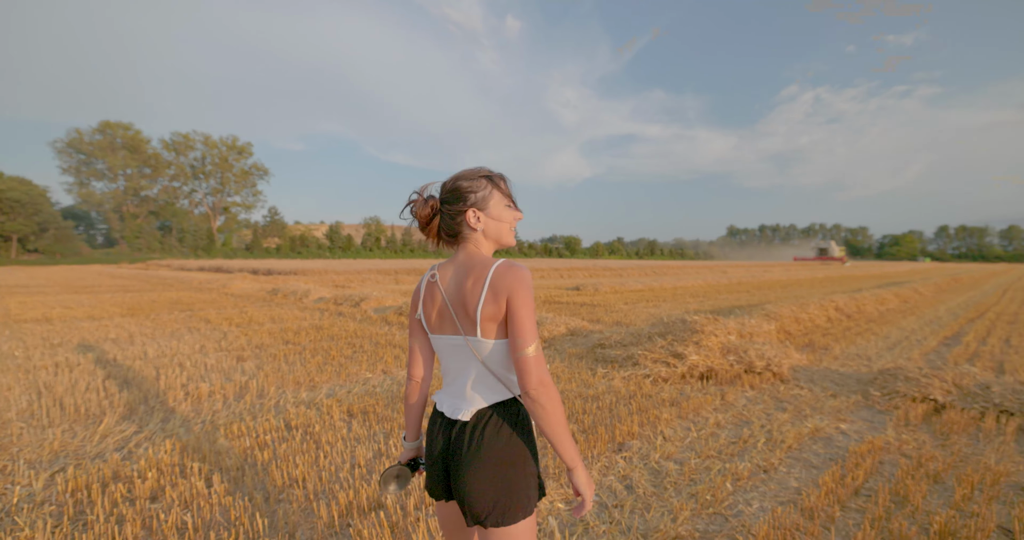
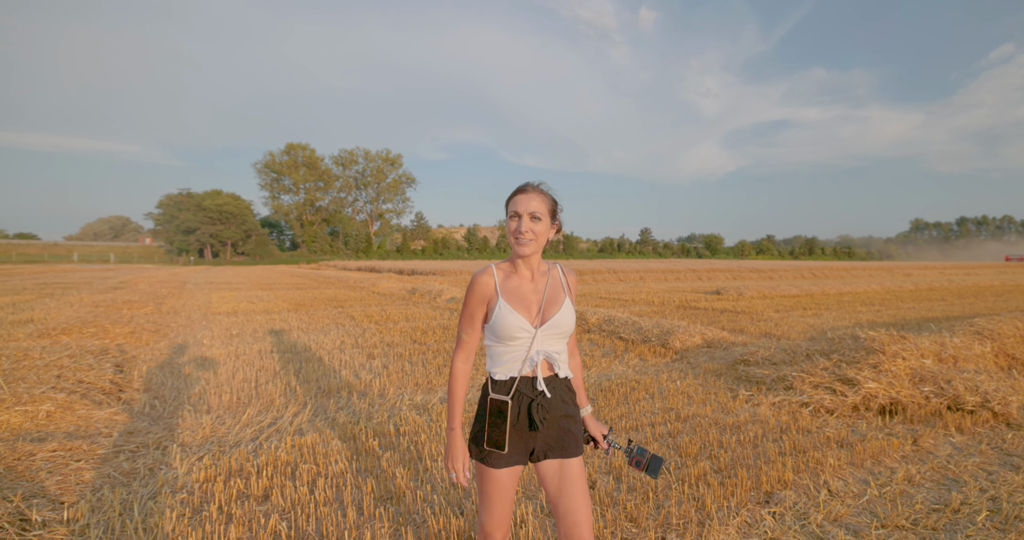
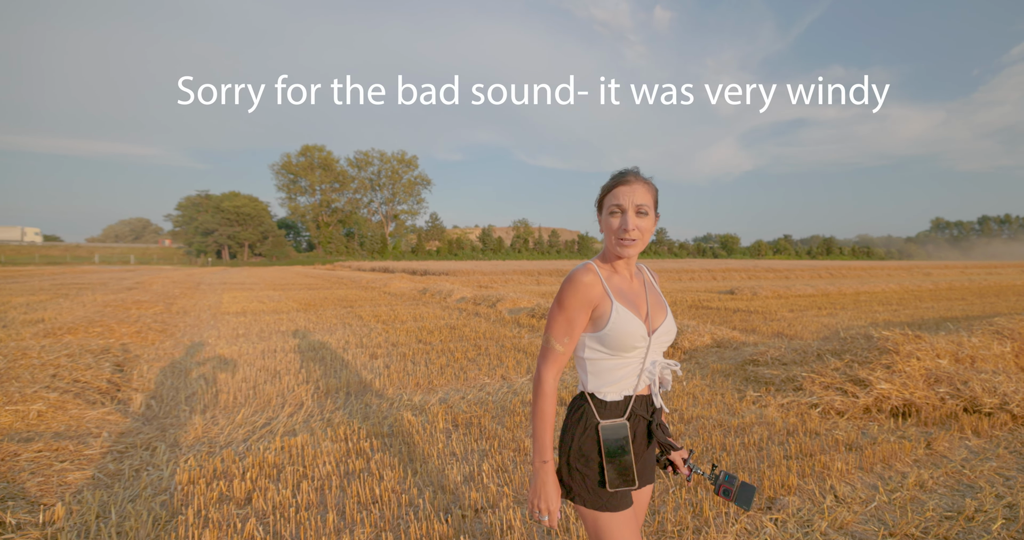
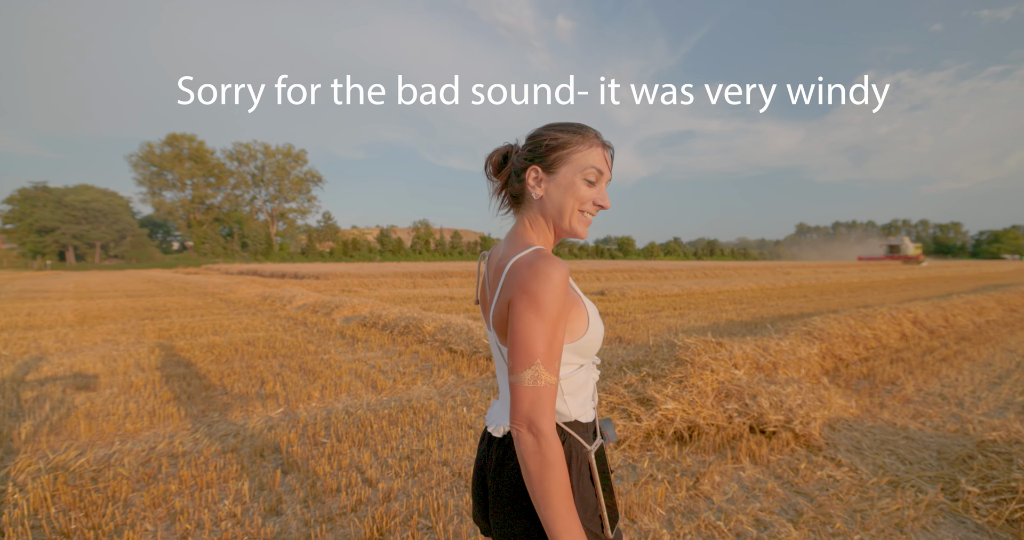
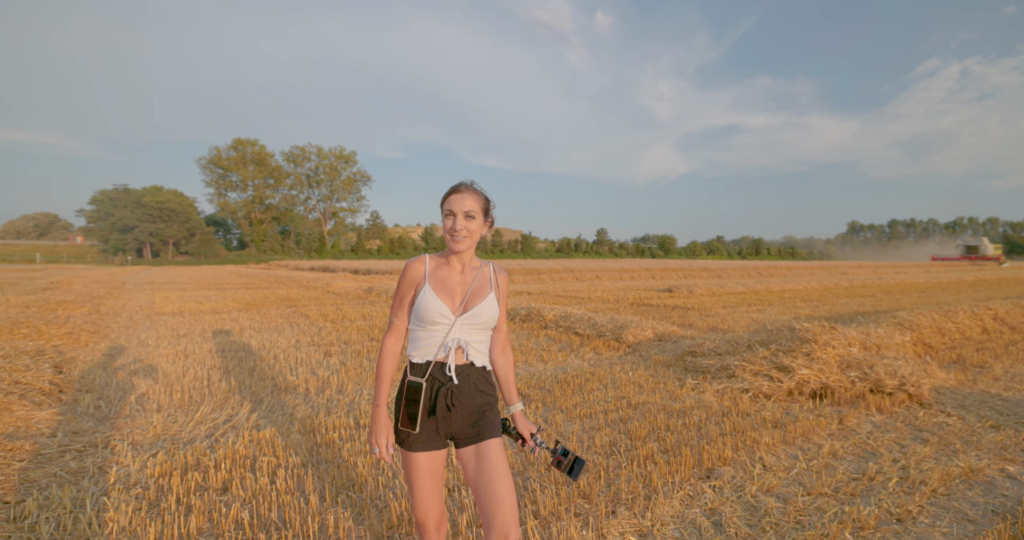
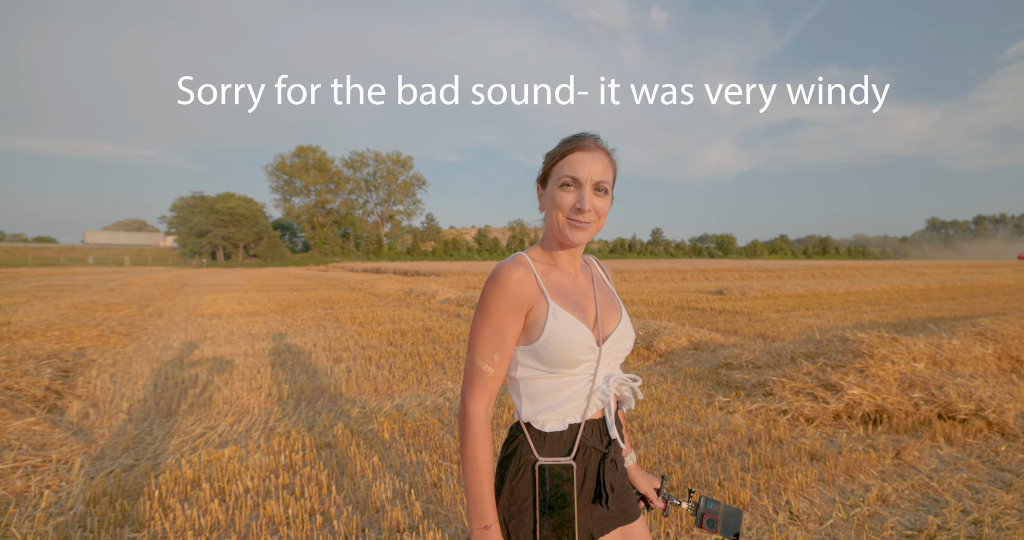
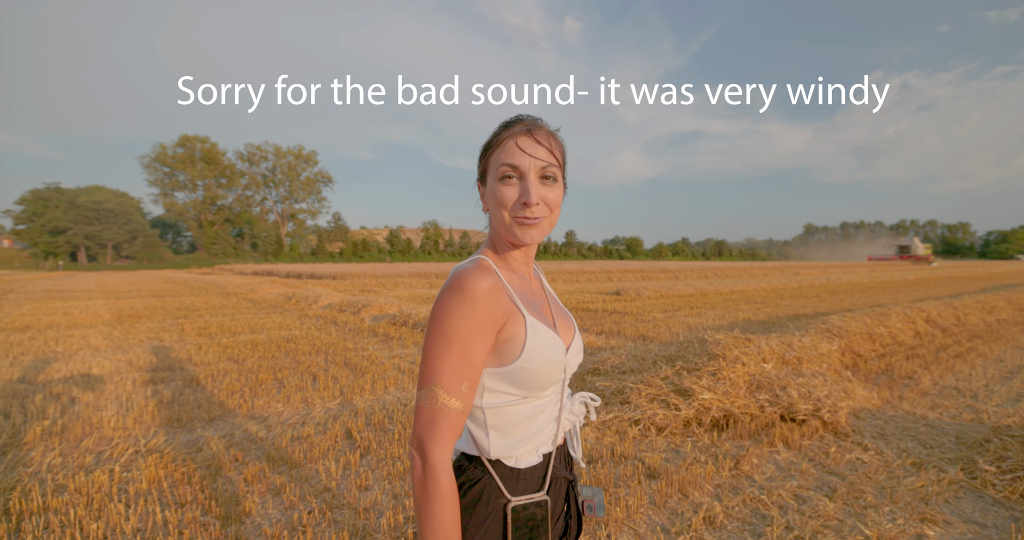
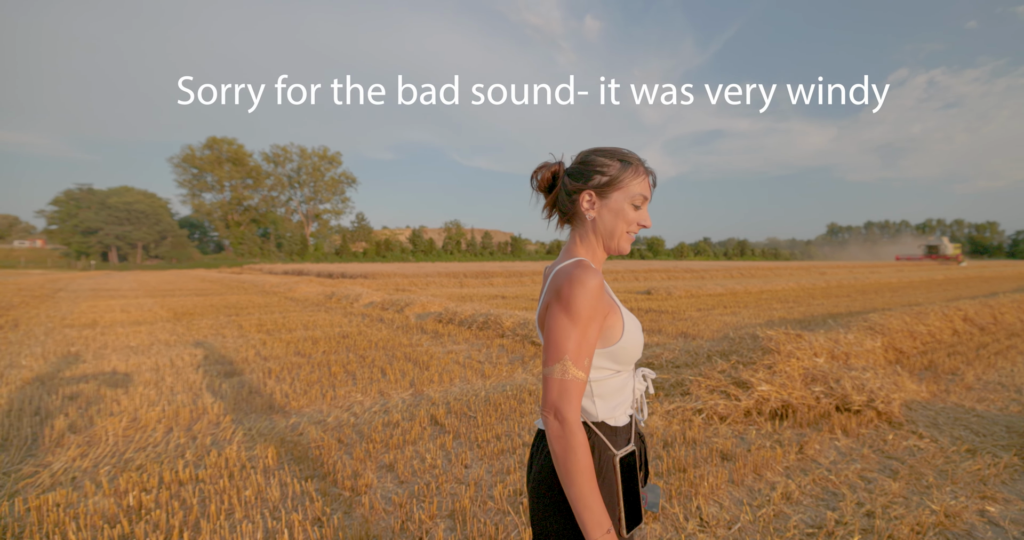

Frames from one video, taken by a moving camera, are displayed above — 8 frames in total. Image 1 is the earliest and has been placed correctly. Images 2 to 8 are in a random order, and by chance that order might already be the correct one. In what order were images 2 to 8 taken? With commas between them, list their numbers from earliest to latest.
5, 2, 3, 6, 8, 7, 4
